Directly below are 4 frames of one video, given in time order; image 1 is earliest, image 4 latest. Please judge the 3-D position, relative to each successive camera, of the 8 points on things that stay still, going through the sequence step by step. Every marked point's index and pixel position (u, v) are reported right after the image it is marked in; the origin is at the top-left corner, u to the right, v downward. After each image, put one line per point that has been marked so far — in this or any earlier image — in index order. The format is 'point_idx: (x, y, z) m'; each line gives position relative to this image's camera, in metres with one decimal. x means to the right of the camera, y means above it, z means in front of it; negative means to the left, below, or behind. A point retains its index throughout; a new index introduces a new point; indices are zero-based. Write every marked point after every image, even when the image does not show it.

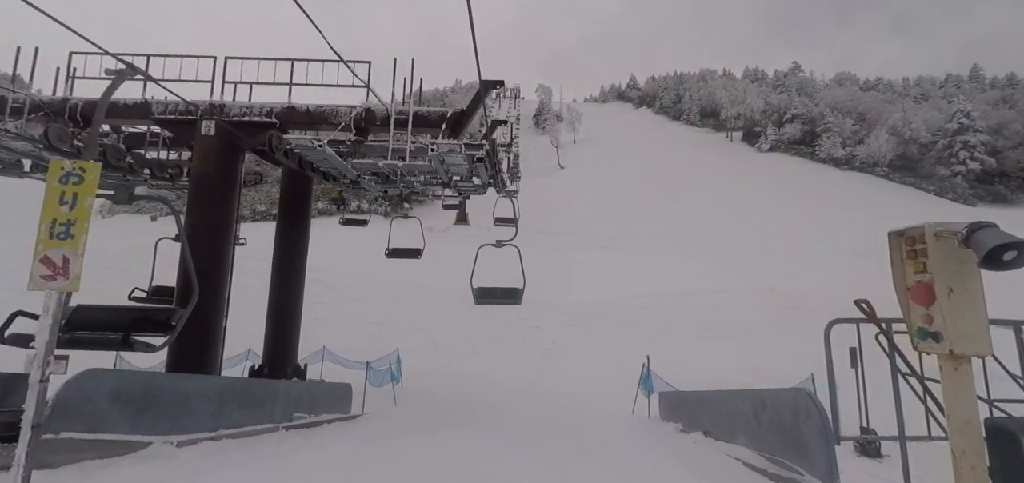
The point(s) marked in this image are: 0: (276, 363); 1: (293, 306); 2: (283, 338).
0: (-2.9, -1.5, +6.4) m
1: (-2.8, -0.8, +6.7) m
2: (-2.8, -1.2, +6.5) m
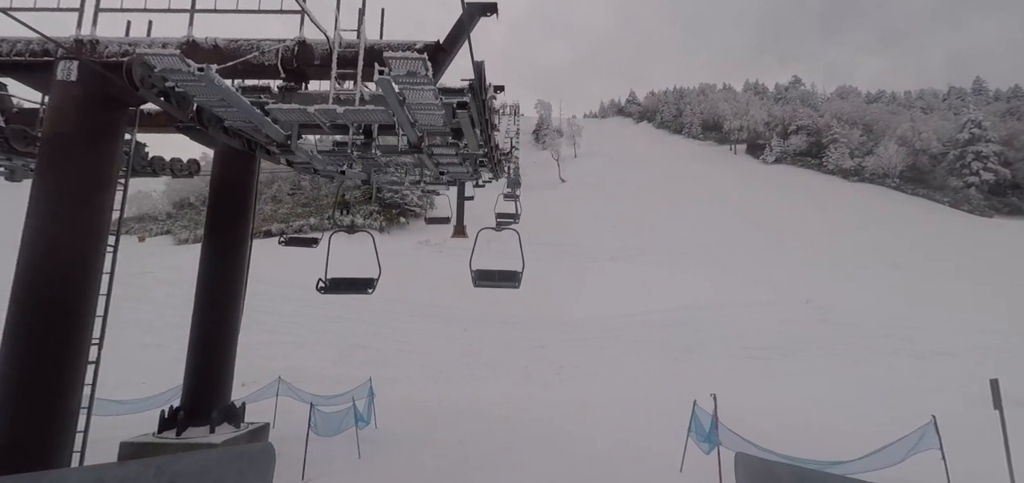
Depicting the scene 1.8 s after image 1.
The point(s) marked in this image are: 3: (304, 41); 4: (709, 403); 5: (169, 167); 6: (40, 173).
0: (-2.9, -1.5, +4.8) m
1: (-2.7, -0.8, +5.1) m
2: (-2.8, -1.2, +4.9) m
3: (-1.4, +1.4, +3.6) m
4: (+4.5, -3.7, +11.7) m
5: (-3.8, +0.9, +5.8) m
6: (-3.0, +0.5, +3.3) m
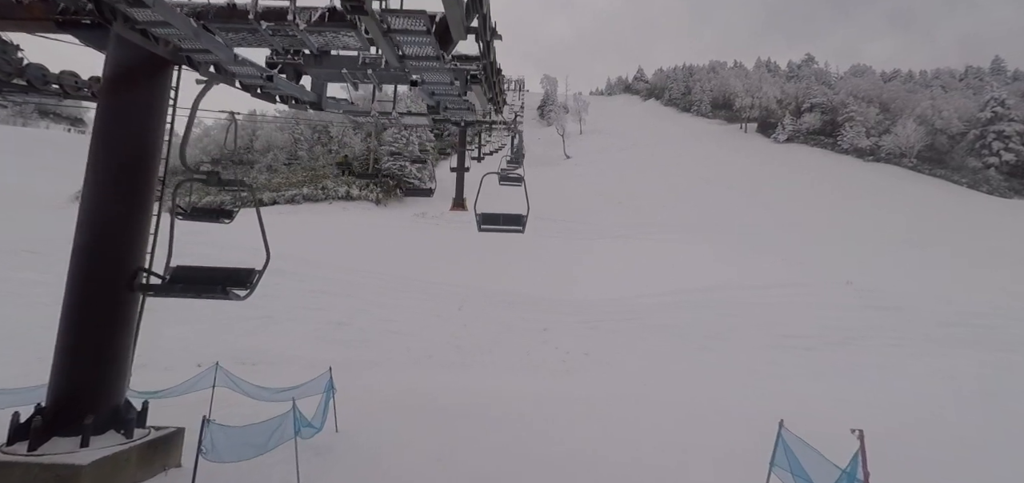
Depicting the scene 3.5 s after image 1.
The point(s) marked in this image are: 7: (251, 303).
0: (-2.9, -1.1, +3.4) m
1: (-2.7, -0.4, +3.7) m
2: (-2.8, -0.8, +3.5) m
3: (-1.4, +1.7, +2.1) m
4: (+4.5, -3.1, +10.3) m
5: (-3.8, +1.3, +4.4) m
6: (-3.0, +0.8, +1.9) m
7: (-6.4, -1.5, +12.8) m
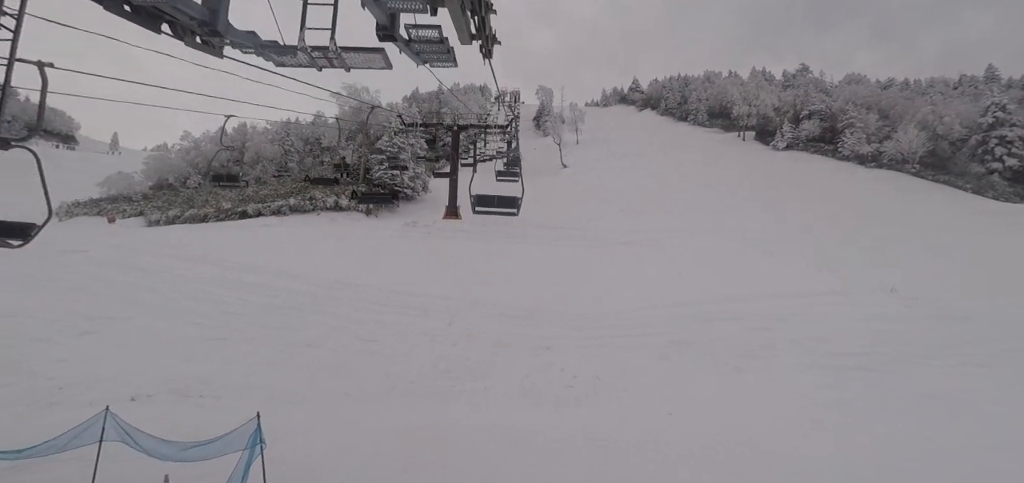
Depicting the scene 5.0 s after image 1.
0: (-2.9, -1.0, +2.1) m
1: (-2.8, -0.3, +2.3) m
2: (-2.8, -0.7, +2.1) m
3: (-1.4, +1.8, +0.8) m
4: (+4.4, -3.1, +9.0) m
5: (-3.8, +1.4, +3.0) m
6: (-3.0, +0.9, +0.5) m
7: (-6.5, -1.8, +11.4) m
